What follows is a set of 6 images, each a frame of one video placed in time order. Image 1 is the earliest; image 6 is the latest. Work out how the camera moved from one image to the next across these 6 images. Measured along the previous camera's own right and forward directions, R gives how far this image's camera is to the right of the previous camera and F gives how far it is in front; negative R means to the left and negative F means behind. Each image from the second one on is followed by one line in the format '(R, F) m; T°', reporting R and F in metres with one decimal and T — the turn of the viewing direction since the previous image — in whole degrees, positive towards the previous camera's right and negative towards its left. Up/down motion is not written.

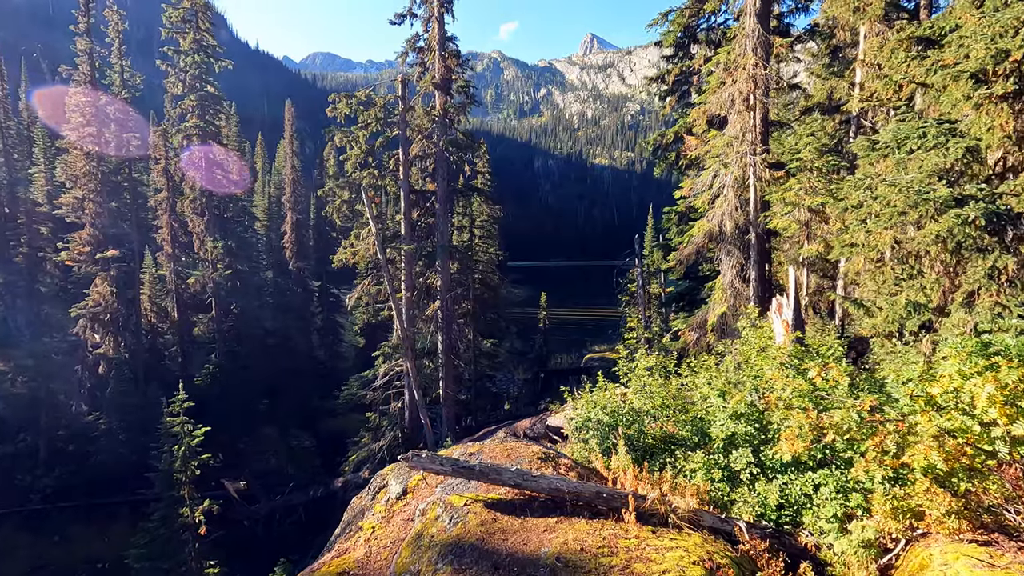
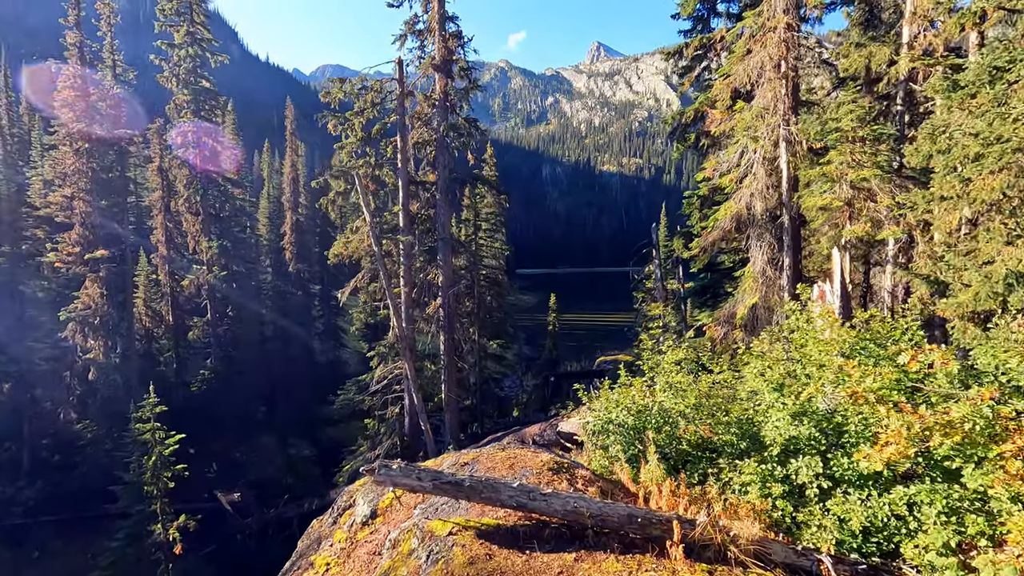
(+0.1, +1.3) m; -1°
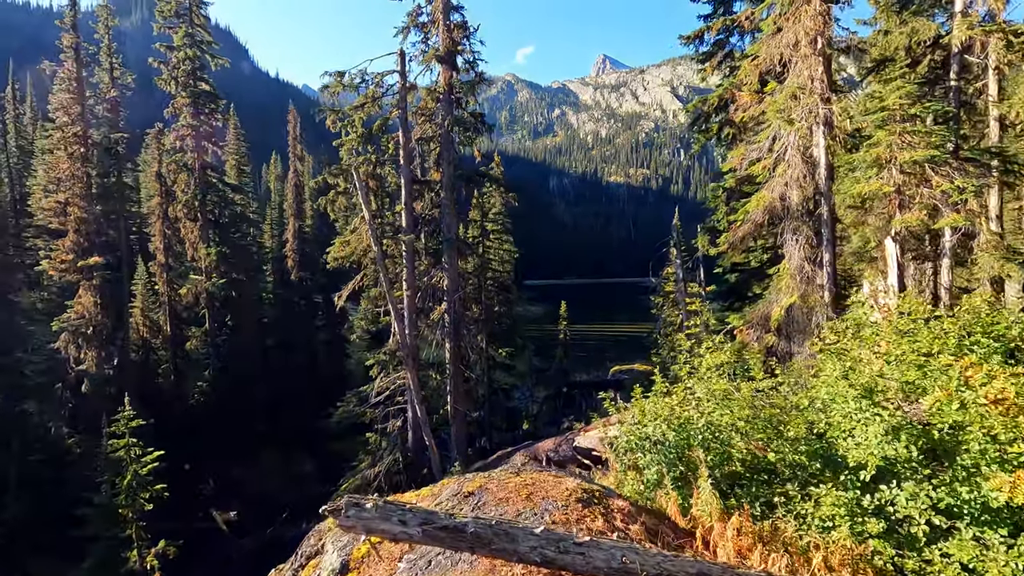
(-0.1, +1.1) m; -1°
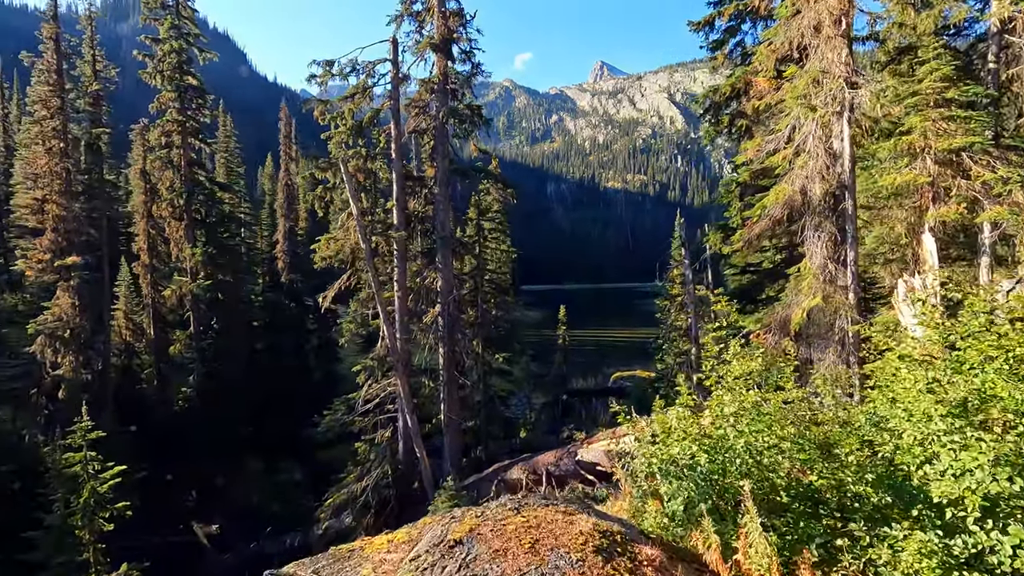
(0.0, +0.9) m; 0°
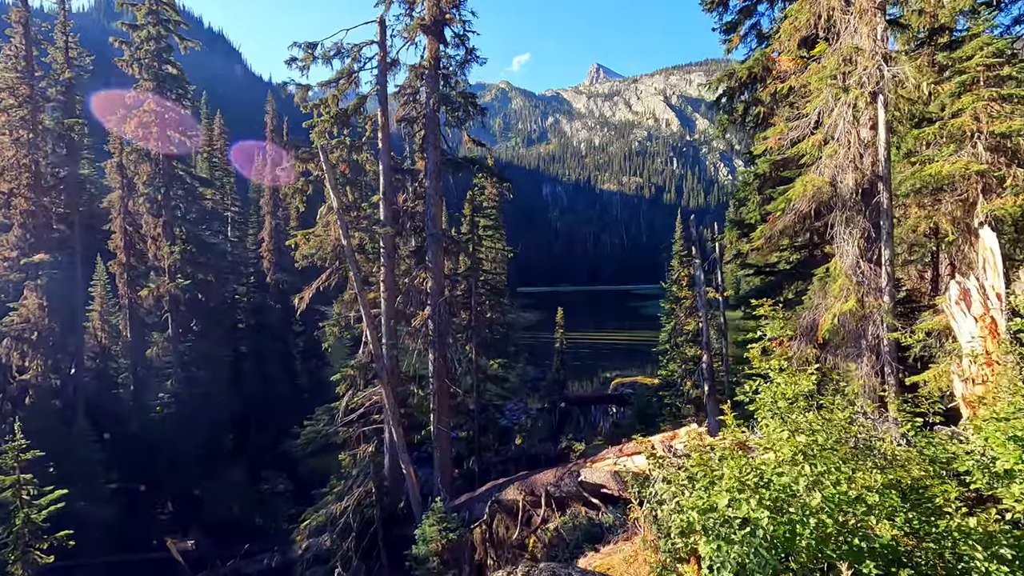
(0.0, +1.1) m; 0°
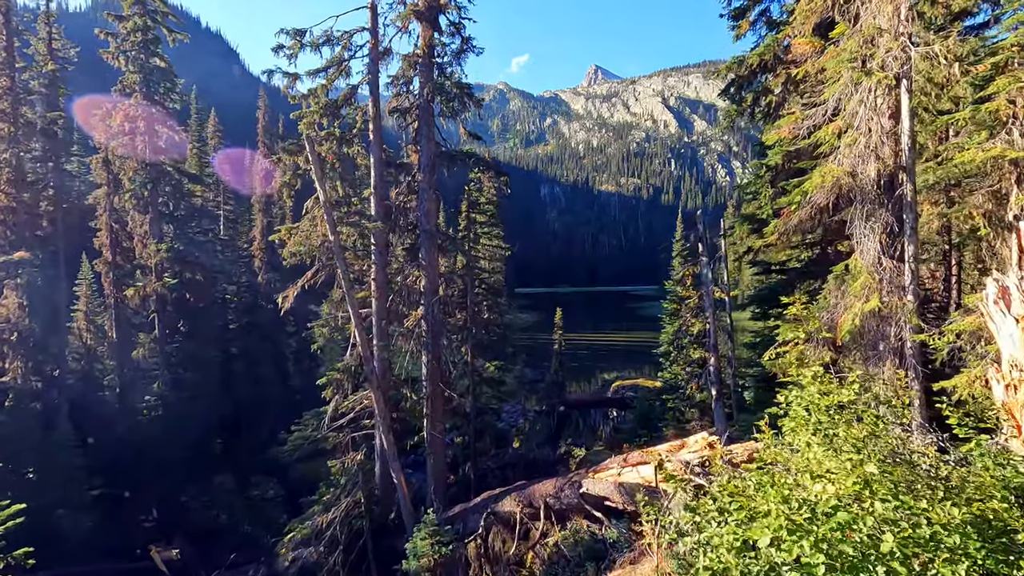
(0.0, +0.6) m; 0°
